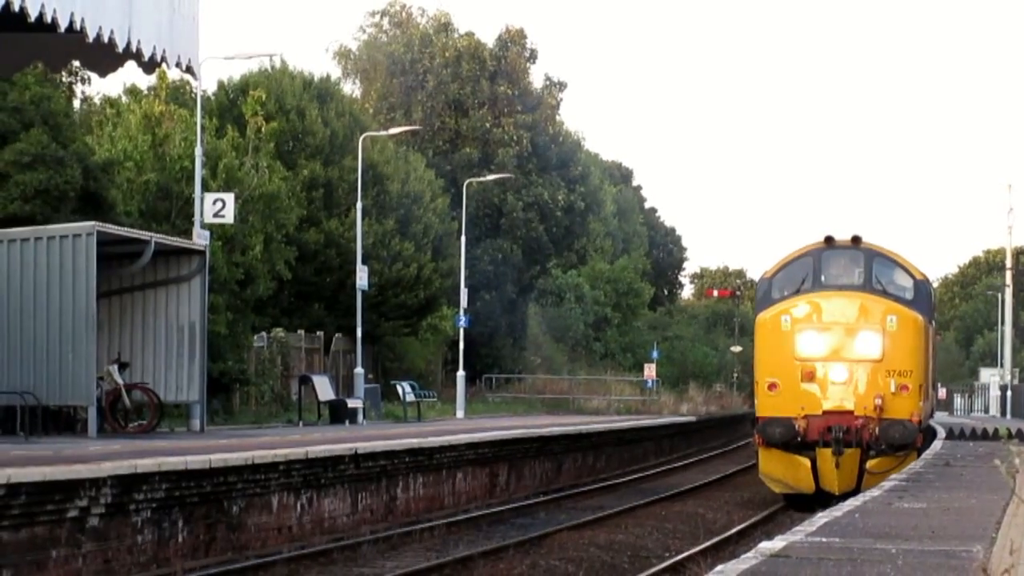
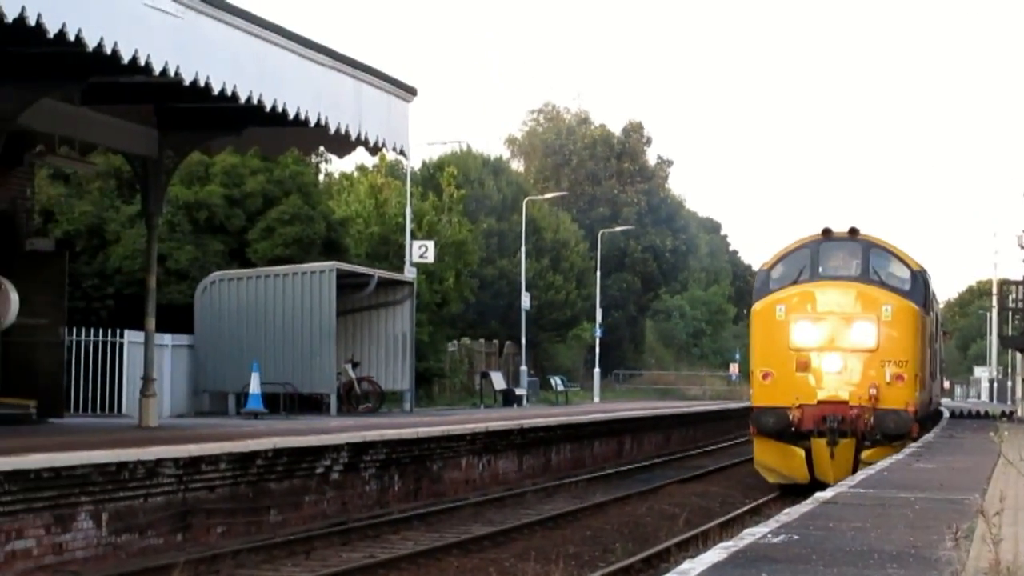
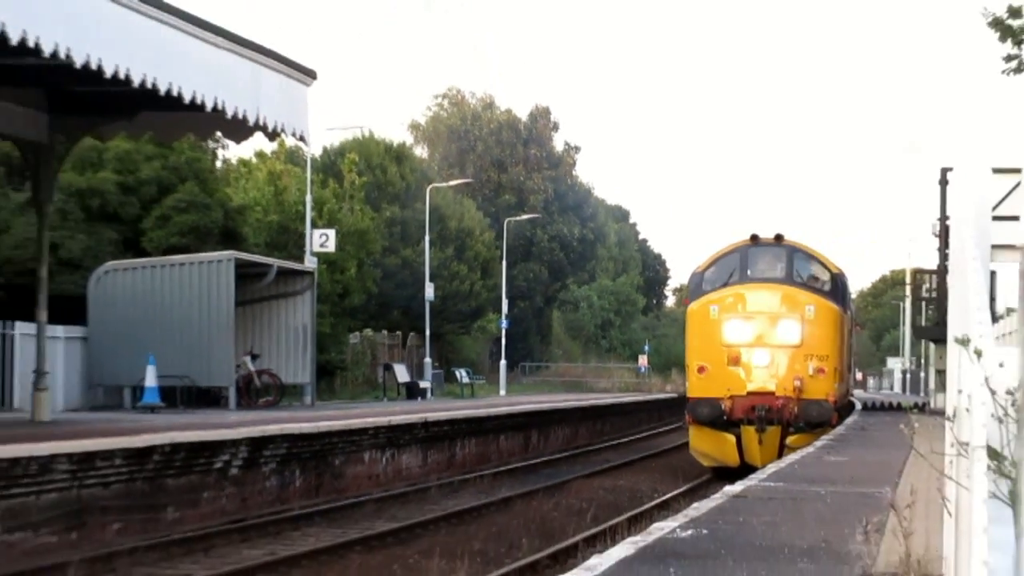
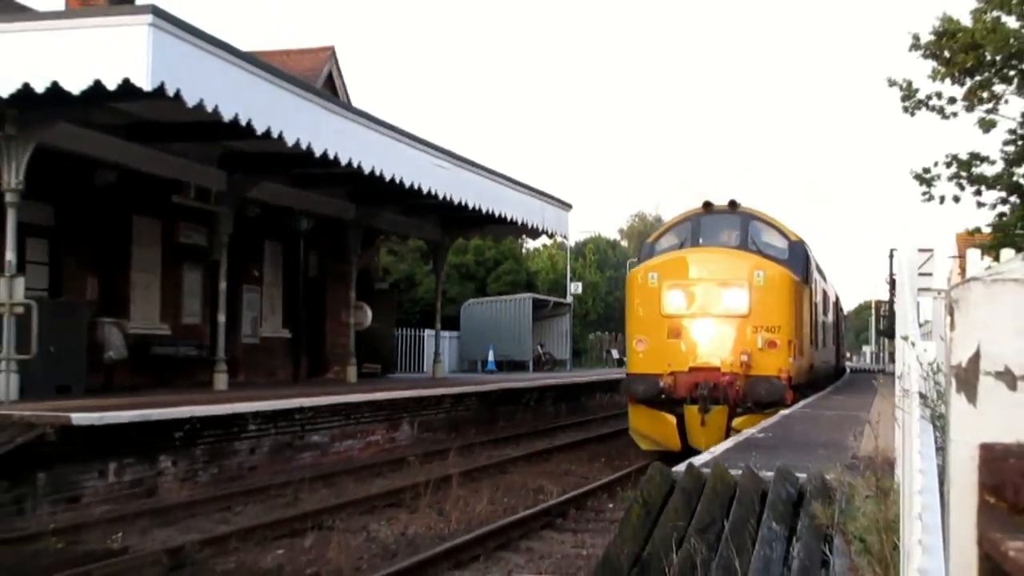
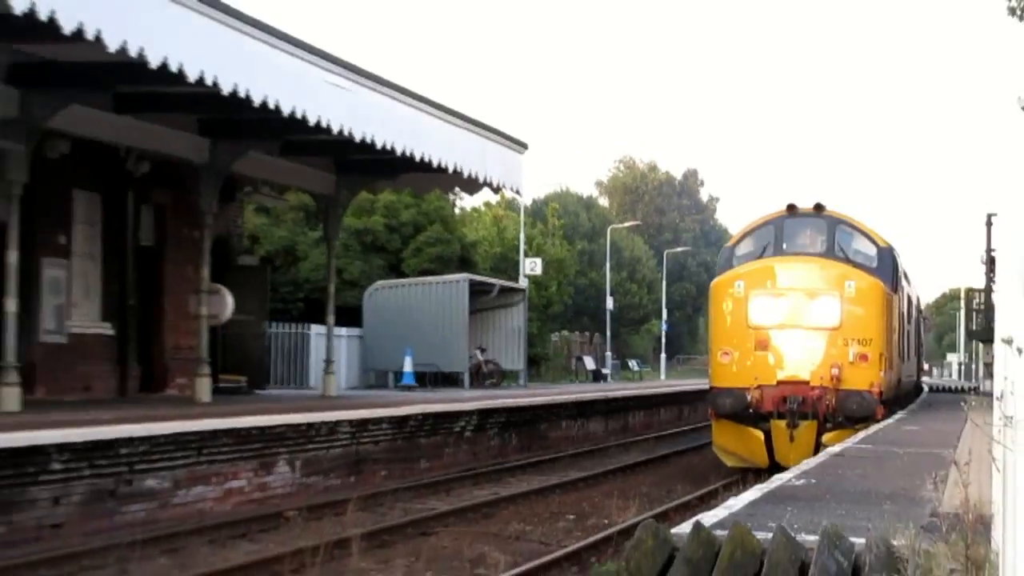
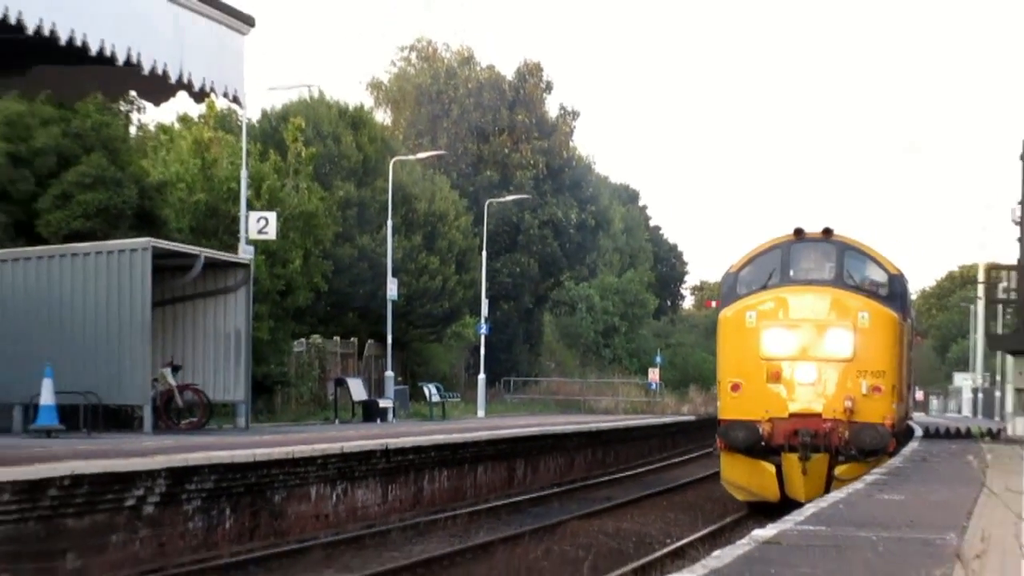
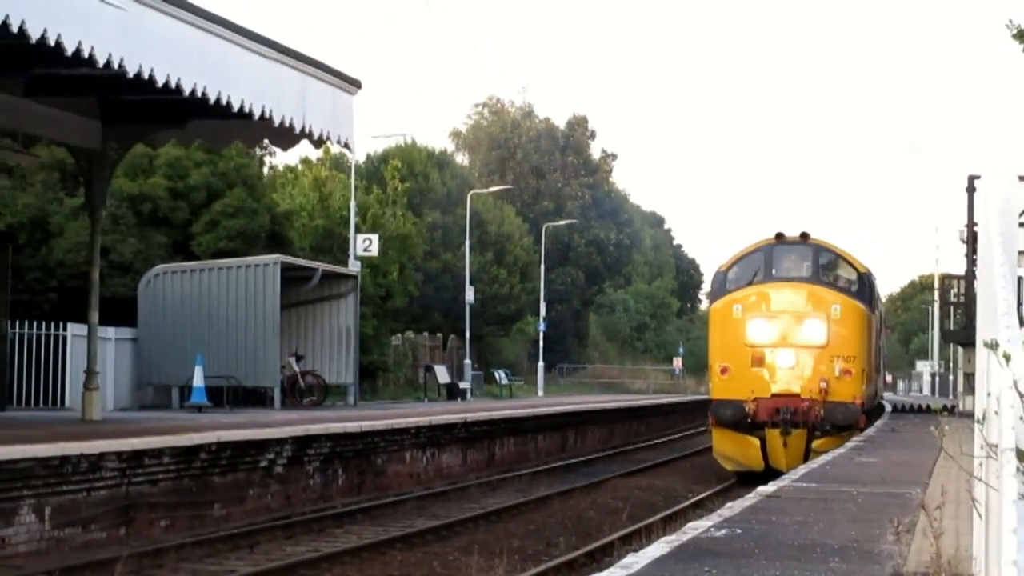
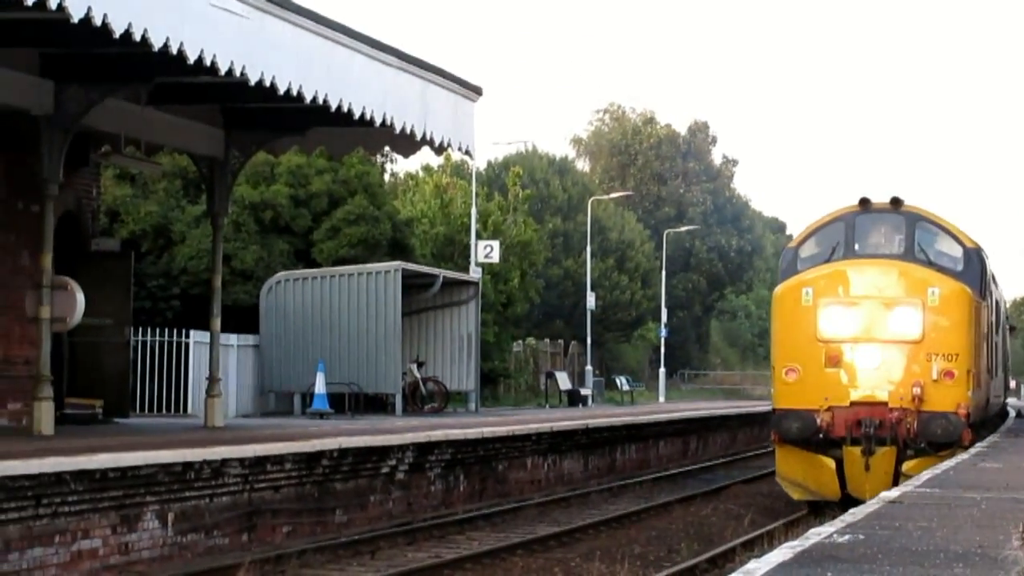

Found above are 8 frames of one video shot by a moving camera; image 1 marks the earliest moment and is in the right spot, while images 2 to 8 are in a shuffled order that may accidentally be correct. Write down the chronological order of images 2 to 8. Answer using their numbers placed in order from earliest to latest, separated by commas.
6, 3, 7, 2, 8, 5, 4
